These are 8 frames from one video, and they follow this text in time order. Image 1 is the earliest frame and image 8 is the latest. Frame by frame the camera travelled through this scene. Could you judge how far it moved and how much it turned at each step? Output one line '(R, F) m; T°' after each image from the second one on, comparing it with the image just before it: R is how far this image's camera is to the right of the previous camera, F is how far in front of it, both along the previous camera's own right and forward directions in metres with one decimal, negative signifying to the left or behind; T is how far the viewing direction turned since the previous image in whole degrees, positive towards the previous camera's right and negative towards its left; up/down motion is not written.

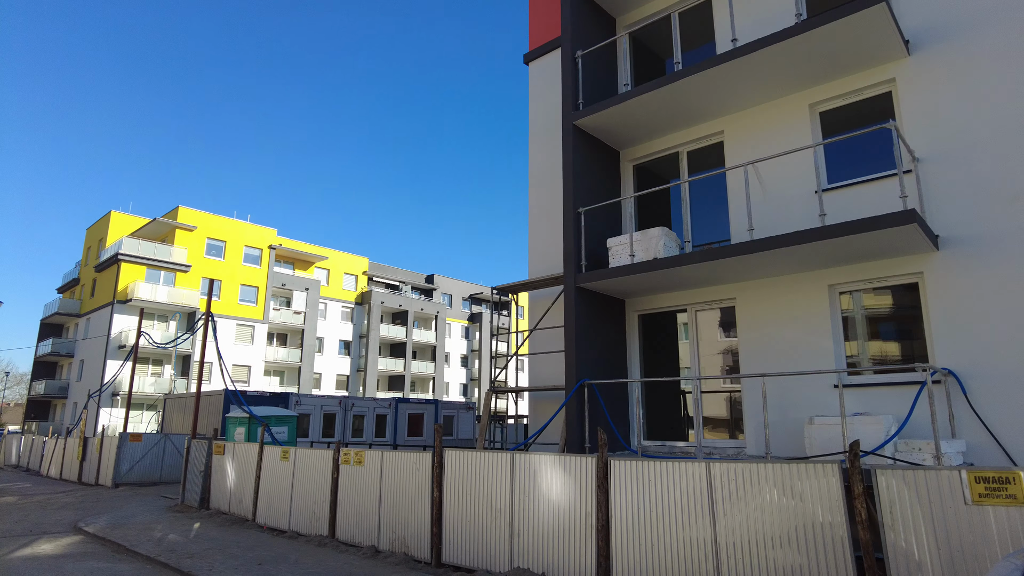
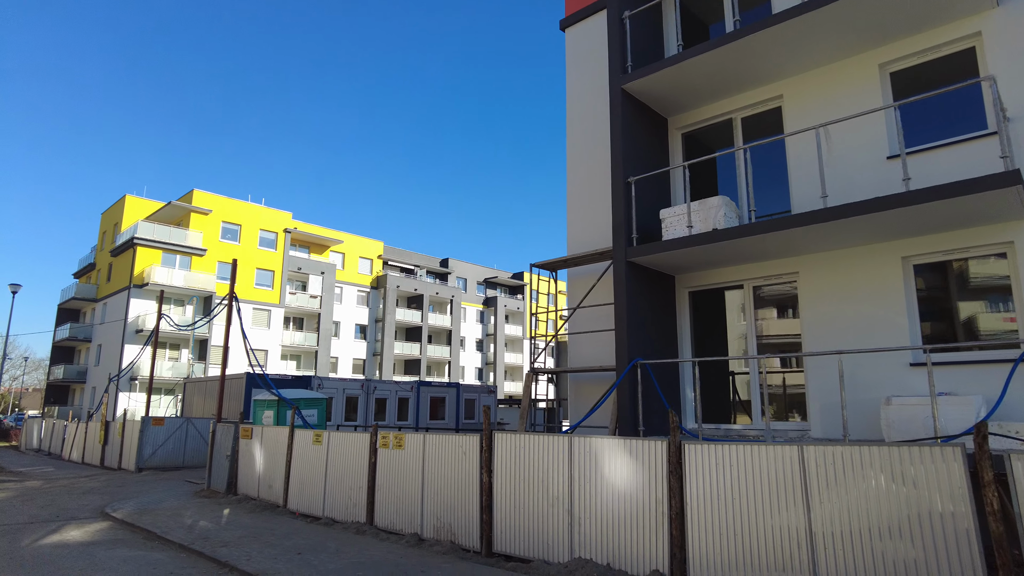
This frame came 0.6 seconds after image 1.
(-0.5, +0.5) m; -1°
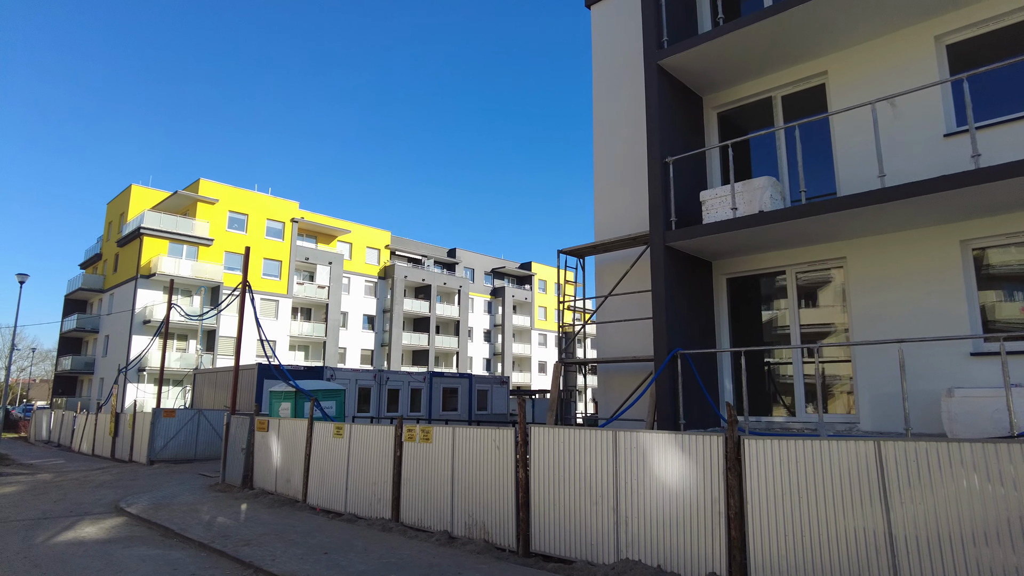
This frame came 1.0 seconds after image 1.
(-0.4, +0.4) m; 0°
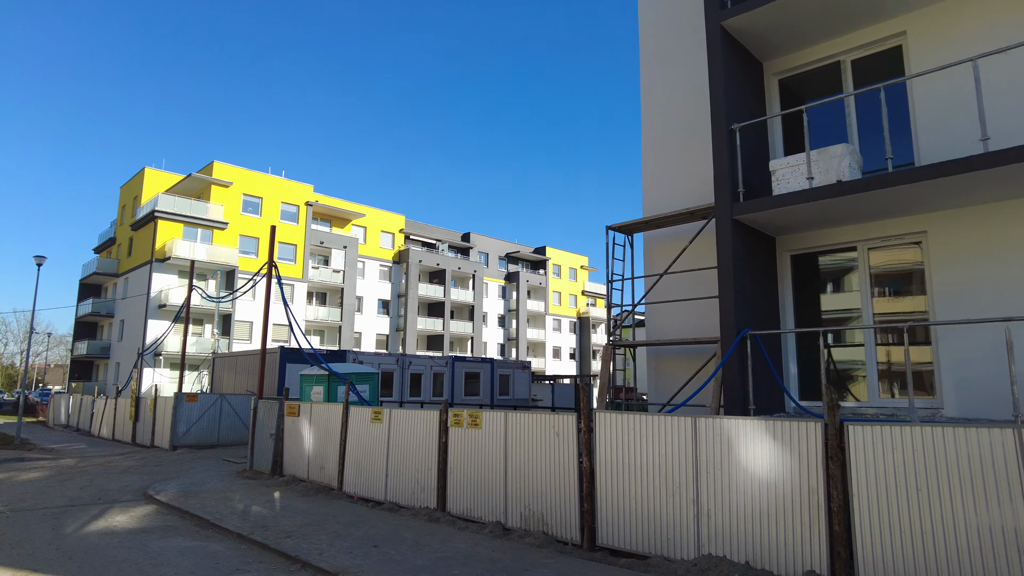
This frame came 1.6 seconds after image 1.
(-0.6, +0.5) m; -1°
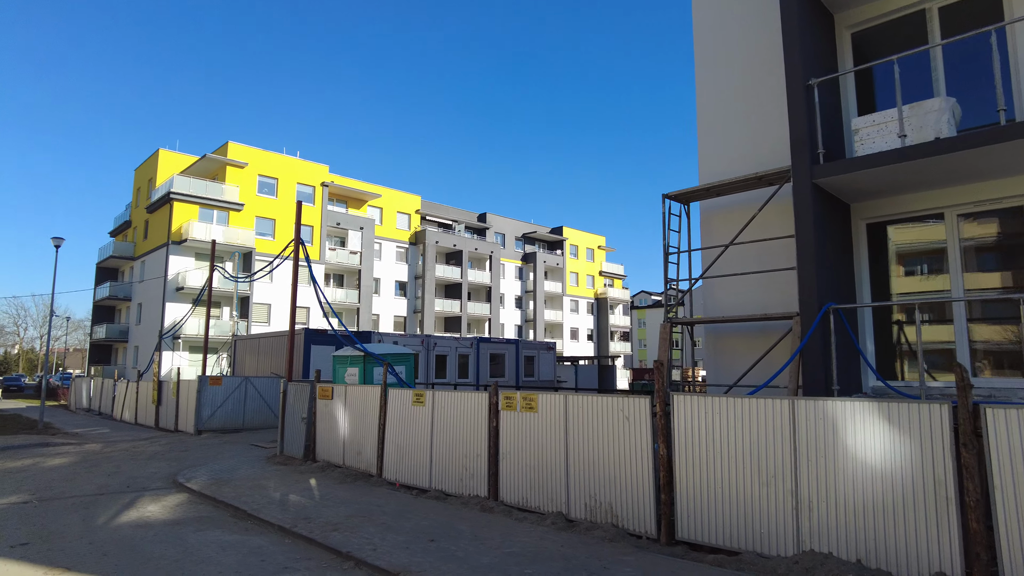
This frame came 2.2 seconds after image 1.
(-0.5, +0.6) m; -1°
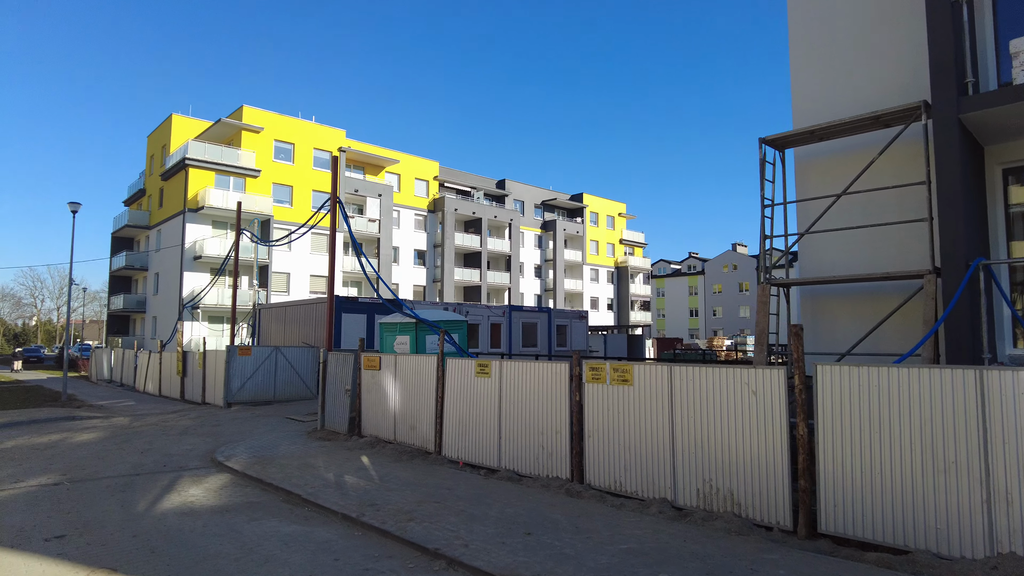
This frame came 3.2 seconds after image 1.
(-0.8, +1.0) m; -1°
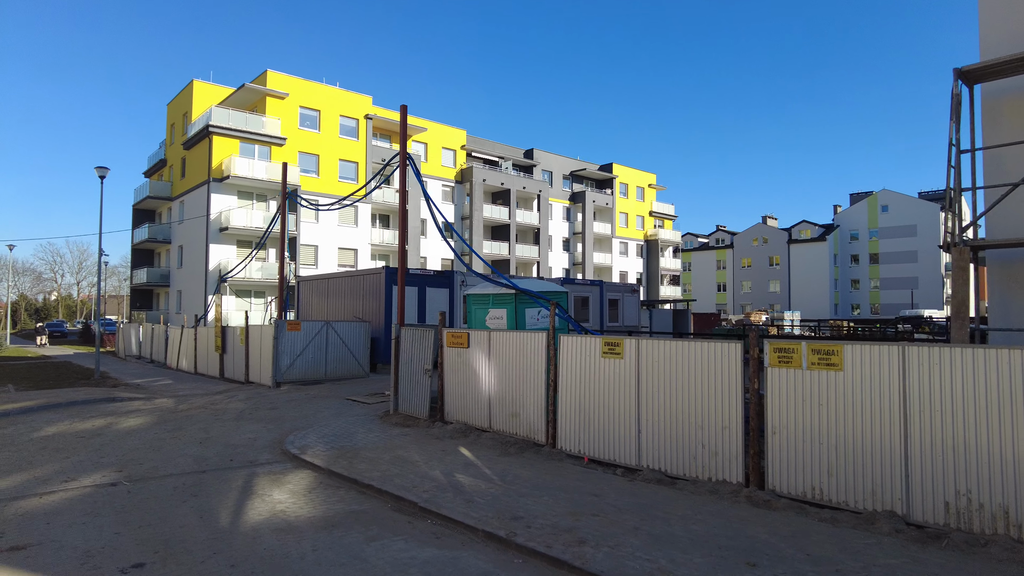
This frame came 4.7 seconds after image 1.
(-1.3, +1.4) m; -1°
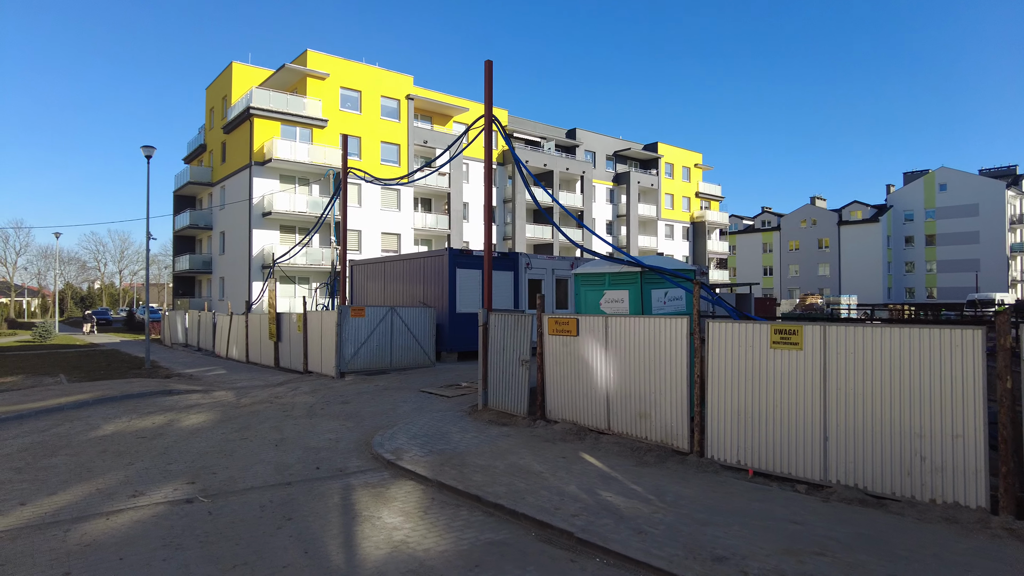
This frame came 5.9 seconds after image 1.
(-1.0, +1.2) m; -2°
